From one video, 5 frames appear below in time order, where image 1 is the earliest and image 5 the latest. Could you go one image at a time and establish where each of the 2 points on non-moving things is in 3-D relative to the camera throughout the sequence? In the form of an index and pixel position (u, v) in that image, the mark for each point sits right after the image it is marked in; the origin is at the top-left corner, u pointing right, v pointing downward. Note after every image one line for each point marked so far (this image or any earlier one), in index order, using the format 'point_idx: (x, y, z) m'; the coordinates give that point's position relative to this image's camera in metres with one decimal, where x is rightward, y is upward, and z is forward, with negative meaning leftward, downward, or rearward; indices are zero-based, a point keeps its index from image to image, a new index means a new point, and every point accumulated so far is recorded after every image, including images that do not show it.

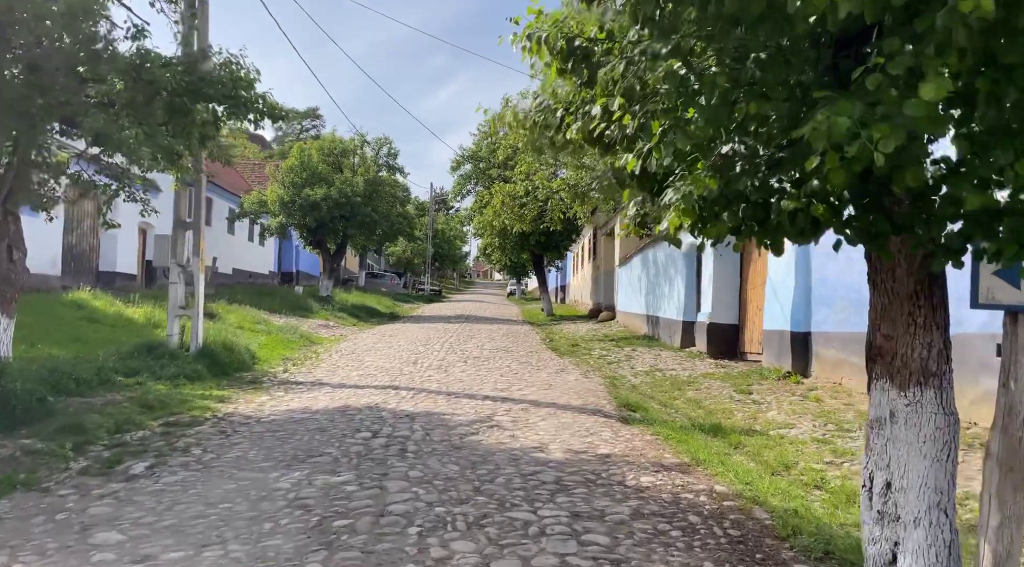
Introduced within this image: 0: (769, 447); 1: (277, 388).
0: (+2.2, -1.4, +6.3) m
1: (-3.0, -1.3, +9.4) m
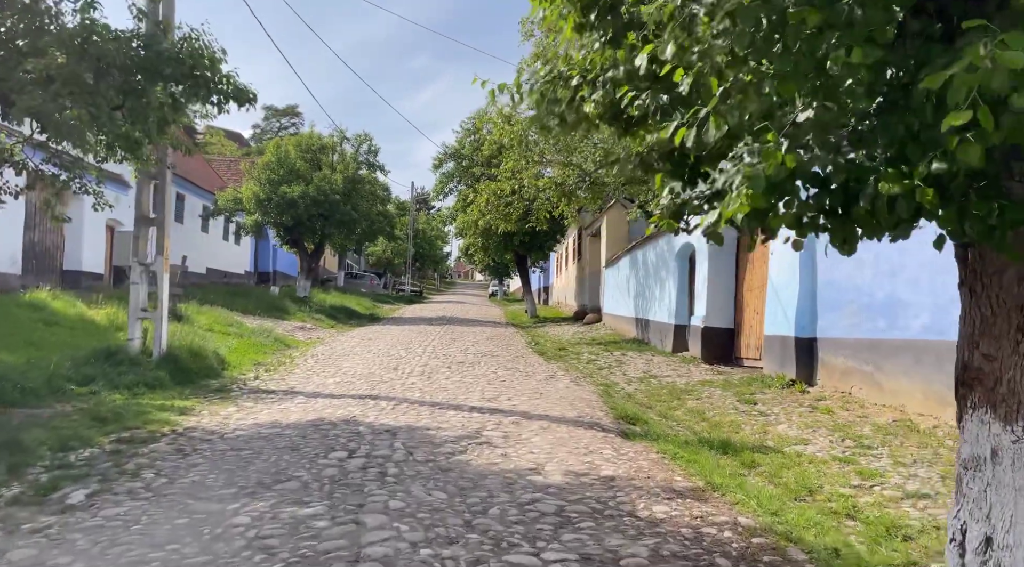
0: (+2.1, -1.4, +5.7) m
1: (-3.1, -1.4, +8.7) m
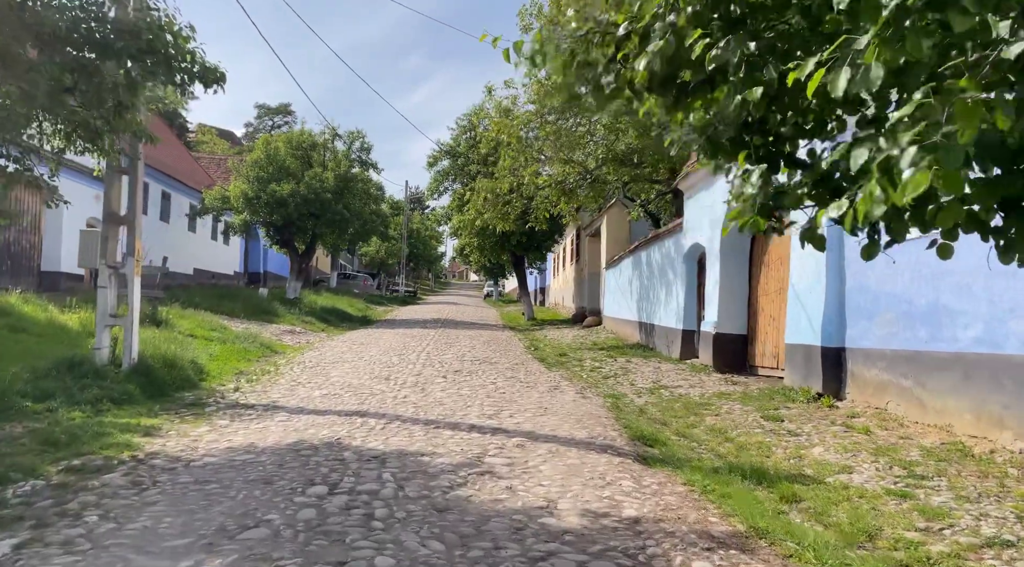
0: (+2.2, -1.5, +5.0) m
1: (-3.1, -1.4, +7.9) m
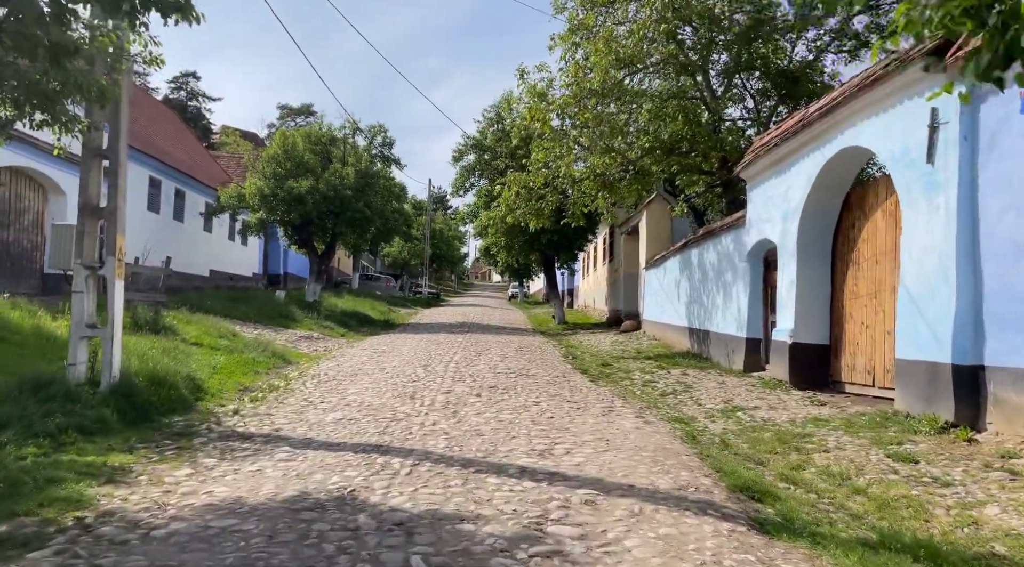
0: (+2.6, -1.5, +3.4) m
1: (-2.6, -1.4, +6.4) m
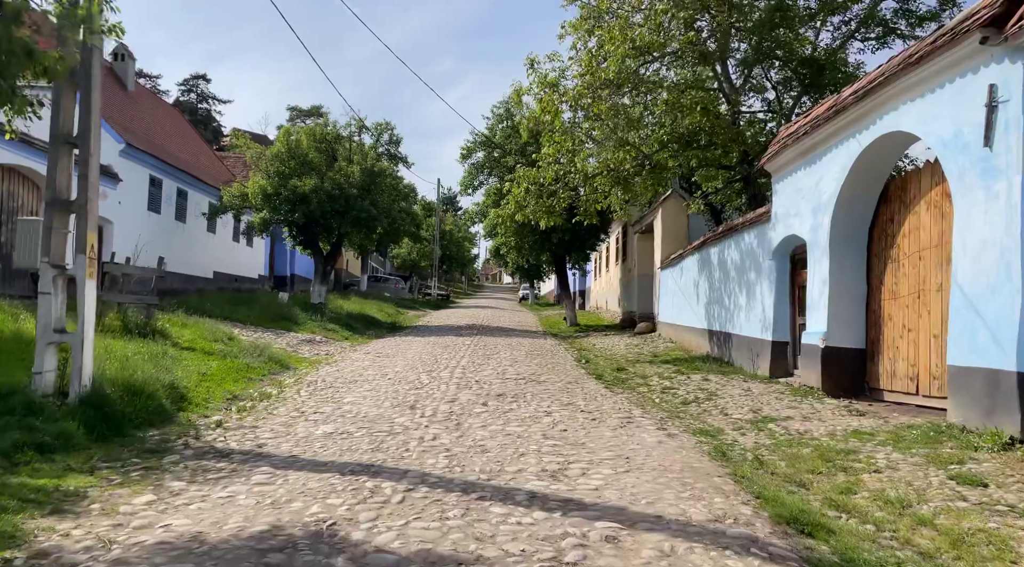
0: (+2.6, -1.5, +2.6) m
1: (-2.6, -1.4, +5.7) m
